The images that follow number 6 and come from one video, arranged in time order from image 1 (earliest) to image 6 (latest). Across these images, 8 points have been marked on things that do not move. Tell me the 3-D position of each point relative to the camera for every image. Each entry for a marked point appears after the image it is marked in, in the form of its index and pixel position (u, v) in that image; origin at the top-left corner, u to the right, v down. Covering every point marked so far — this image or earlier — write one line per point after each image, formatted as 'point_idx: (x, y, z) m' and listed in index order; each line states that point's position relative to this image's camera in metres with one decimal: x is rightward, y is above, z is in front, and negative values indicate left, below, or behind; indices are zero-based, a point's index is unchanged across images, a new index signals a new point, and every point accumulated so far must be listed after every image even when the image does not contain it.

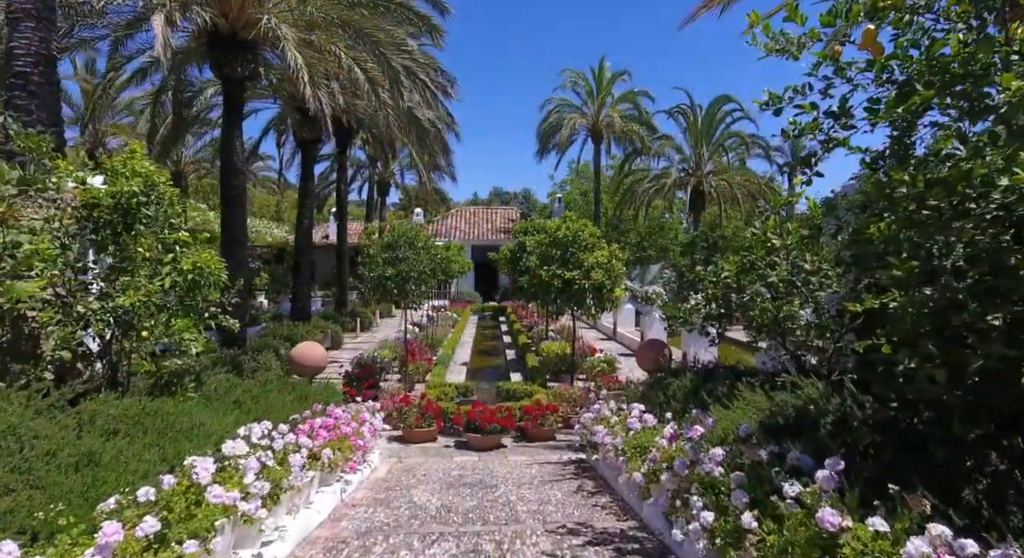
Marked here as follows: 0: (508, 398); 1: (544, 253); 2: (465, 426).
0: (-0.1, -1.8, +9.1) m
1: (+0.5, +0.4, +9.8) m
2: (-0.6, -1.8, +7.4) m
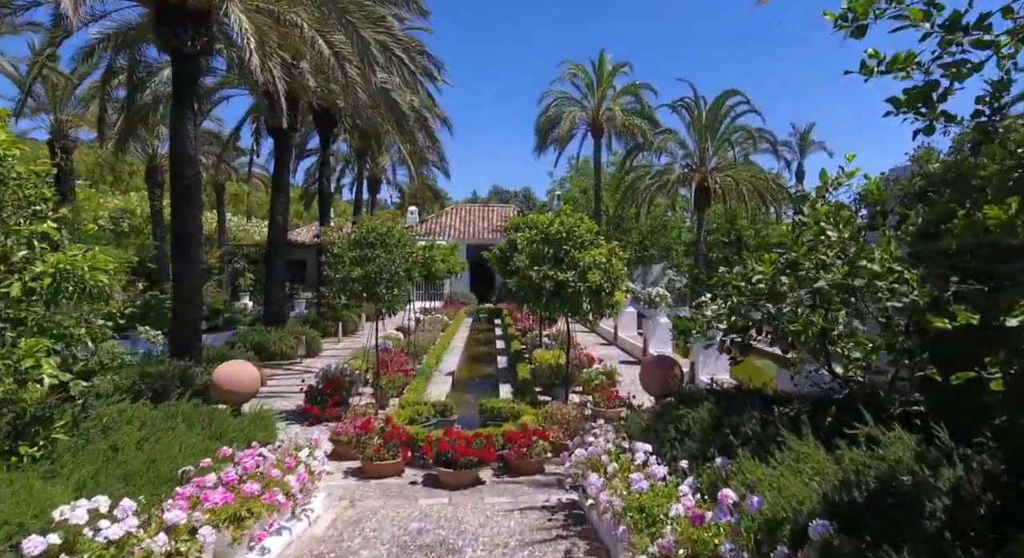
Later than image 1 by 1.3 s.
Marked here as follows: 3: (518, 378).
0: (-0.3, -1.9, +7.9) m
1: (+0.3, +0.4, +8.7) m
2: (-0.8, -1.9, +6.2) m
3: (+0.1, -1.8, +10.4) m
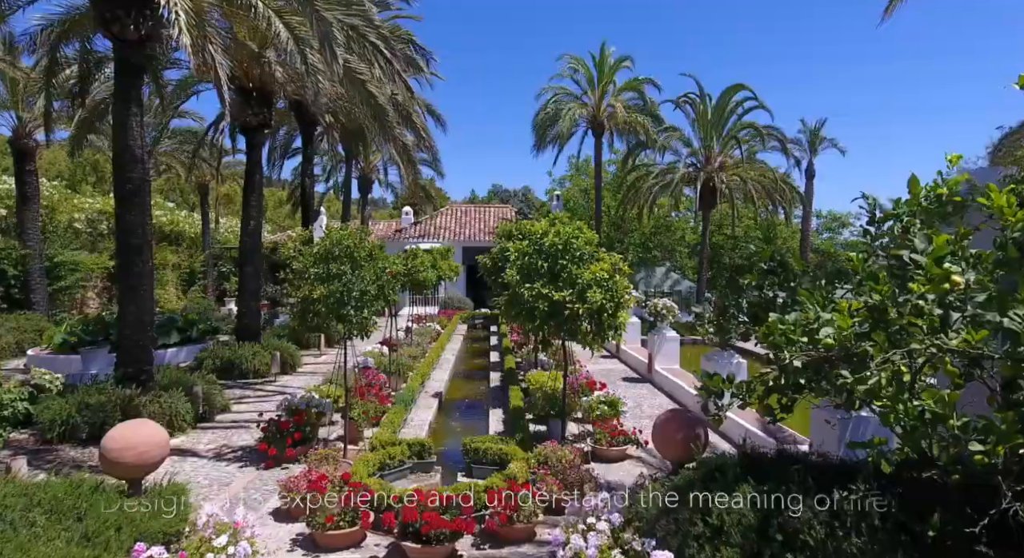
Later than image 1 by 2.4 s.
0: (-0.4, -2.1, +6.8) m
1: (+0.2, +0.2, +7.5) m
2: (-0.9, -2.1, +5.1) m
3: (0.0, -2.0, +9.3) m
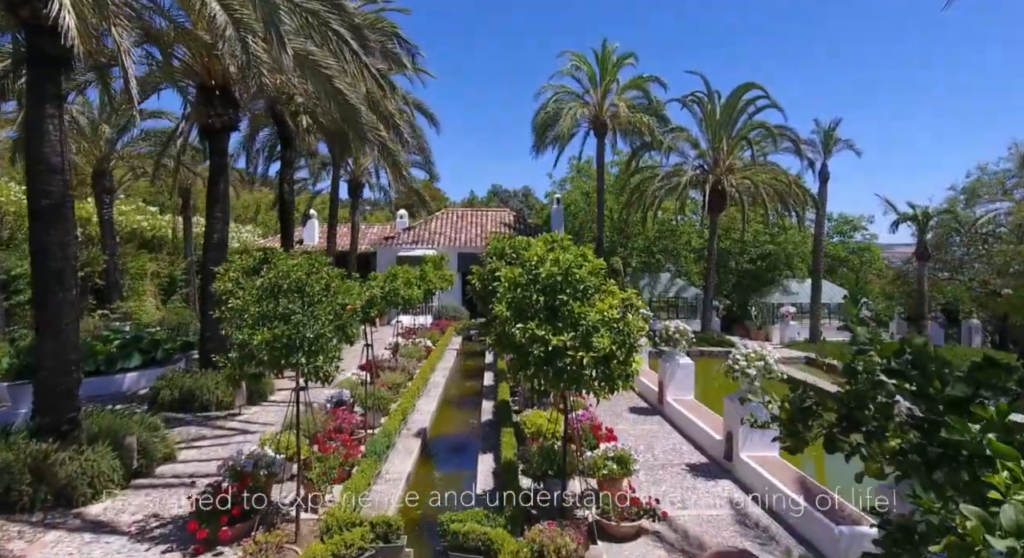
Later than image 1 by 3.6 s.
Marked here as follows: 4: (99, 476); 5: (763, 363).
0: (-0.5, -2.5, +5.5) m
1: (+0.1, -0.2, +6.2) m
2: (-1.1, -2.5, +3.8) m
3: (-0.1, -2.4, +8.0) m
4: (-4.8, -2.3, +6.9) m
5: (+3.3, -1.1, +7.7) m
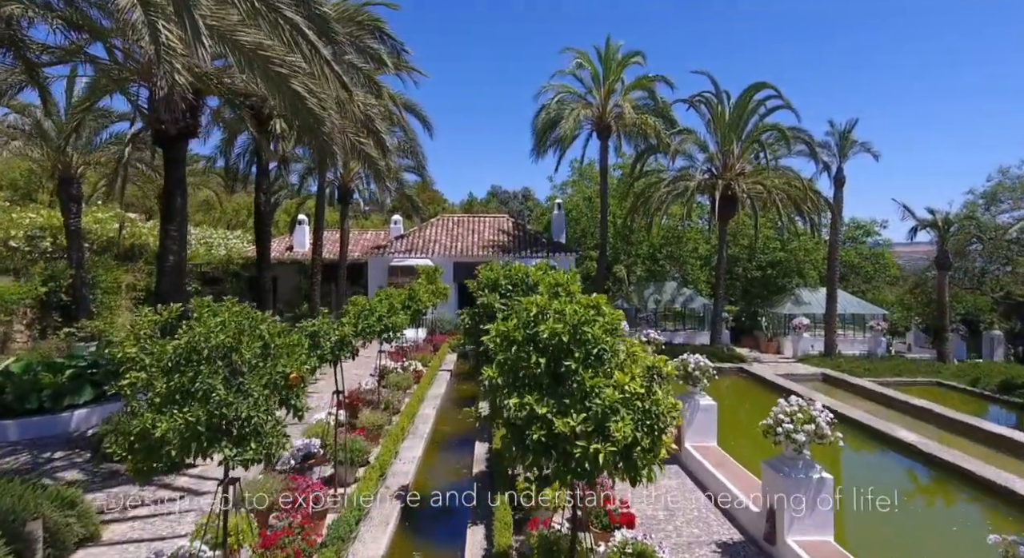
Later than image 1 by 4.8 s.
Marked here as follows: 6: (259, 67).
0: (-0.6, -3.0, +4.1) m
1: (0.0, -0.7, +4.8) m
2: (-1.1, -3.0, +2.3) m
3: (-0.2, -2.8, +6.5) m
4: (-4.8, -2.7, +5.5) m
5: (+3.2, -1.6, +6.3) m
6: (-2.9, +2.4, +6.8) m
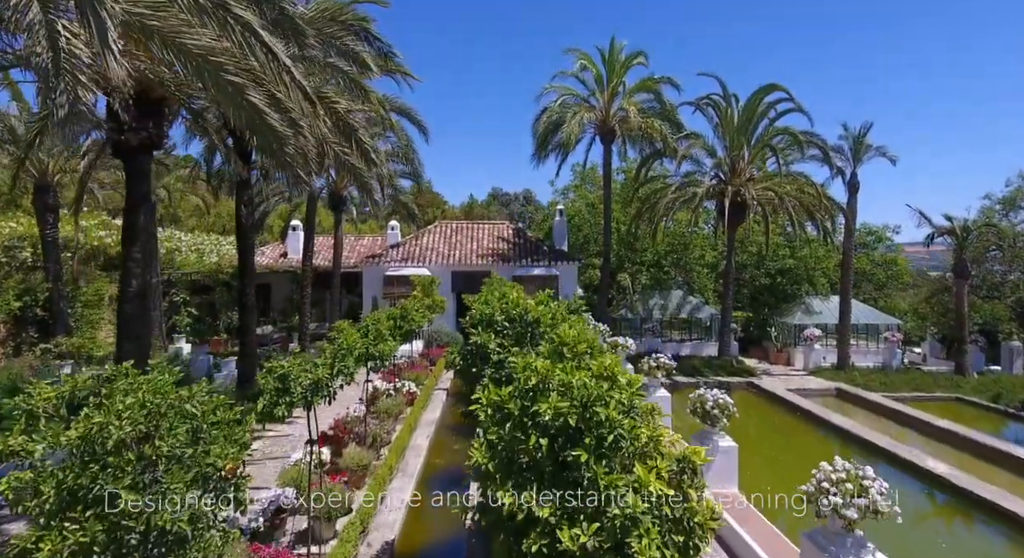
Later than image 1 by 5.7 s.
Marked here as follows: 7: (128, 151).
0: (-0.6, -3.4, +3.1) m
1: (0.0, -1.1, +3.8) m
2: (-1.2, -3.4, +1.4) m
3: (-0.2, -3.2, +5.6) m
4: (-4.9, -3.1, +4.5) m
5: (+3.2, -2.0, +5.3) m
6: (-2.9, +2.0, +5.8) m
7: (-5.7, +1.9, +8.9) m
